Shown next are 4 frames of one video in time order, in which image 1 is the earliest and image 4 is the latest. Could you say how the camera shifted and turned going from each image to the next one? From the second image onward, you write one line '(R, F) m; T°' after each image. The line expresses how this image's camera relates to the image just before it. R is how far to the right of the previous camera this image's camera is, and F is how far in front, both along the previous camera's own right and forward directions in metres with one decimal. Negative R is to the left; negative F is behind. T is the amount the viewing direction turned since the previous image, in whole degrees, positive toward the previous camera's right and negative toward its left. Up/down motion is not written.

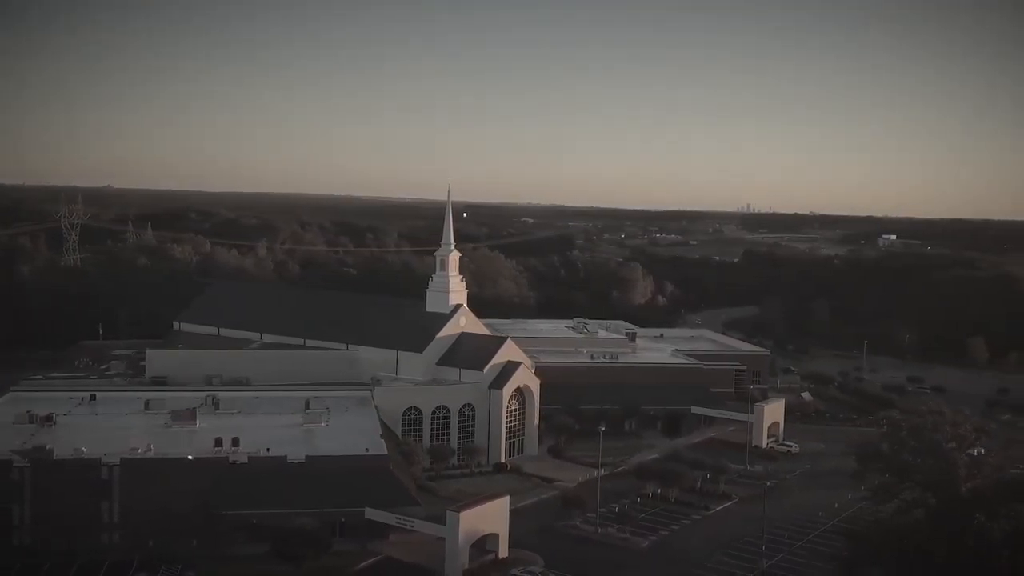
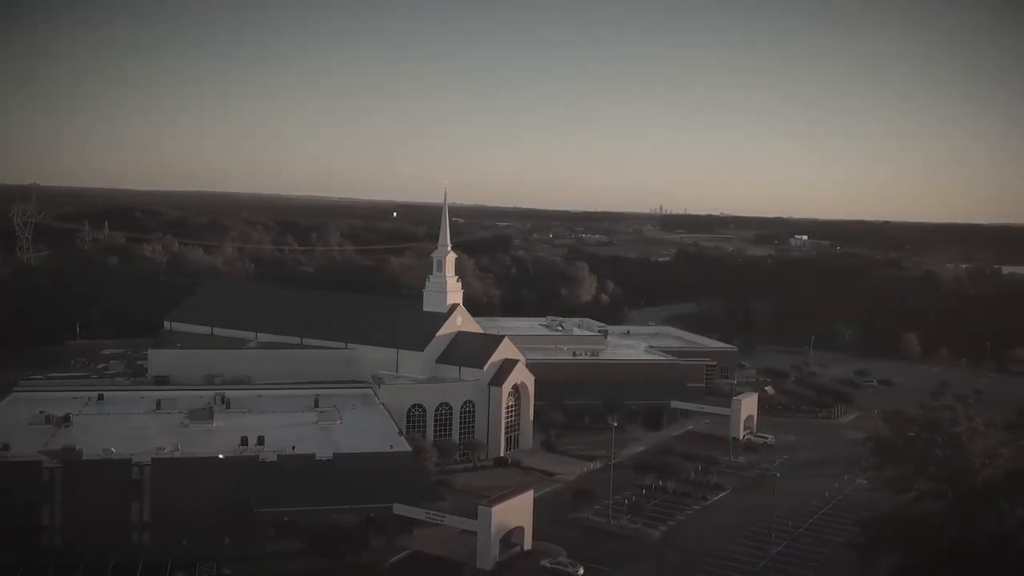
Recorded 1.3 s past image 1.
(+0.3, -0.3) m; +2°
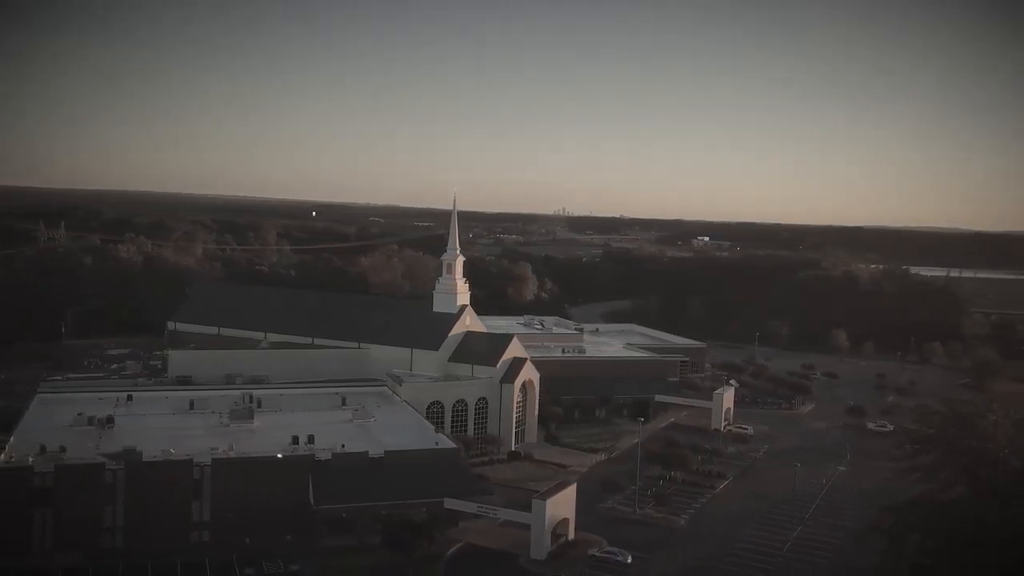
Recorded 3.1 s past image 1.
(-1.8, -0.2) m; +5°
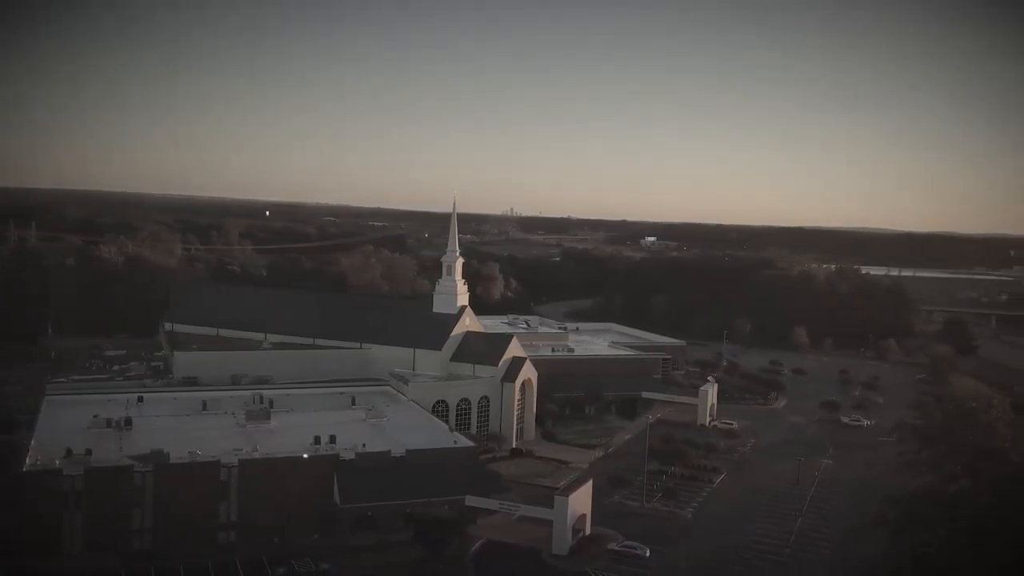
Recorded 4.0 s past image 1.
(-0.9, -0.1) m; +3°
